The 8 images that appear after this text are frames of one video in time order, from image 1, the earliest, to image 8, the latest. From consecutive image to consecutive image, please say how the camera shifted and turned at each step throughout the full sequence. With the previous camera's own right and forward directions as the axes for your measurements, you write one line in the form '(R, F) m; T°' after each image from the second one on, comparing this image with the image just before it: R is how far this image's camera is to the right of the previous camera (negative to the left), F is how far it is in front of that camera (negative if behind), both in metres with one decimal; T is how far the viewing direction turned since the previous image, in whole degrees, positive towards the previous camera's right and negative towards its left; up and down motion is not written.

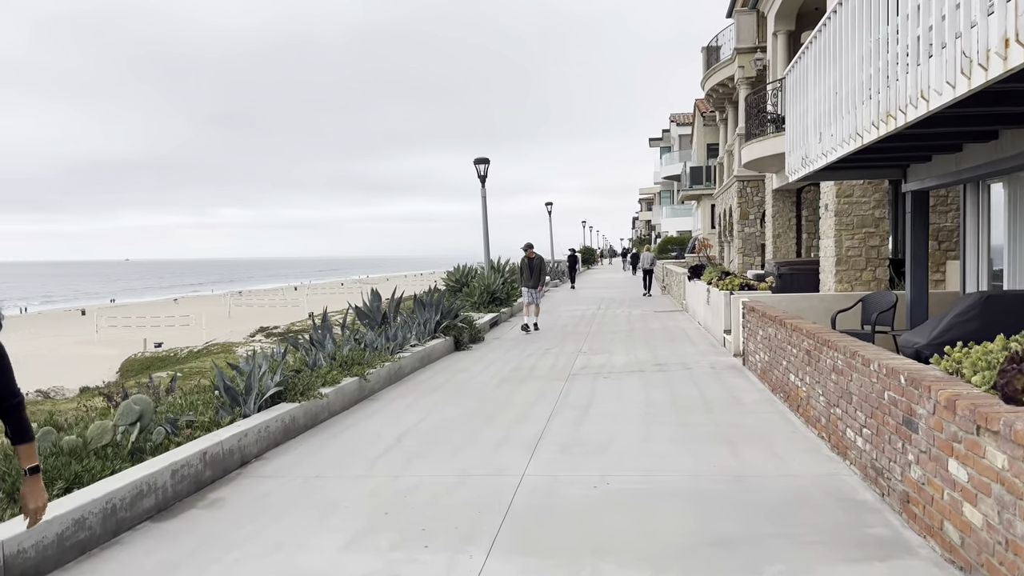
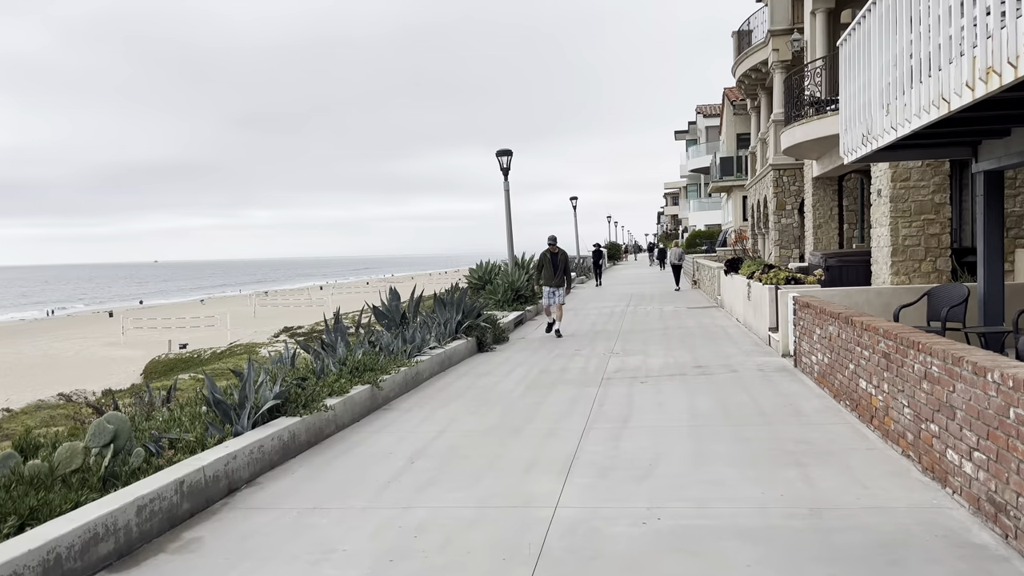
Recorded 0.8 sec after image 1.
(0.0, +0.8) m; -2°
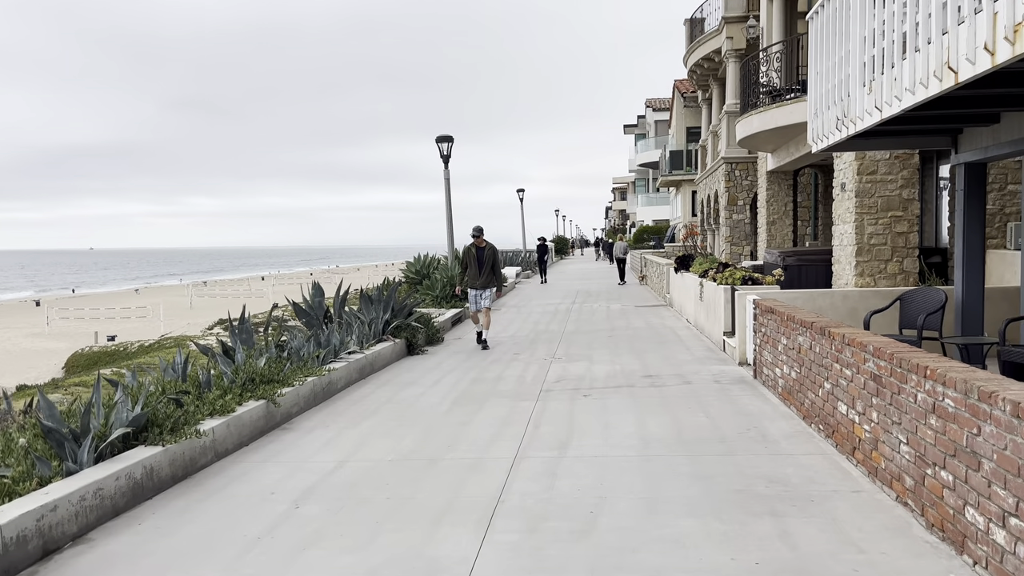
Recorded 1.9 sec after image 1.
(+0.2, +1.1) m; +4°
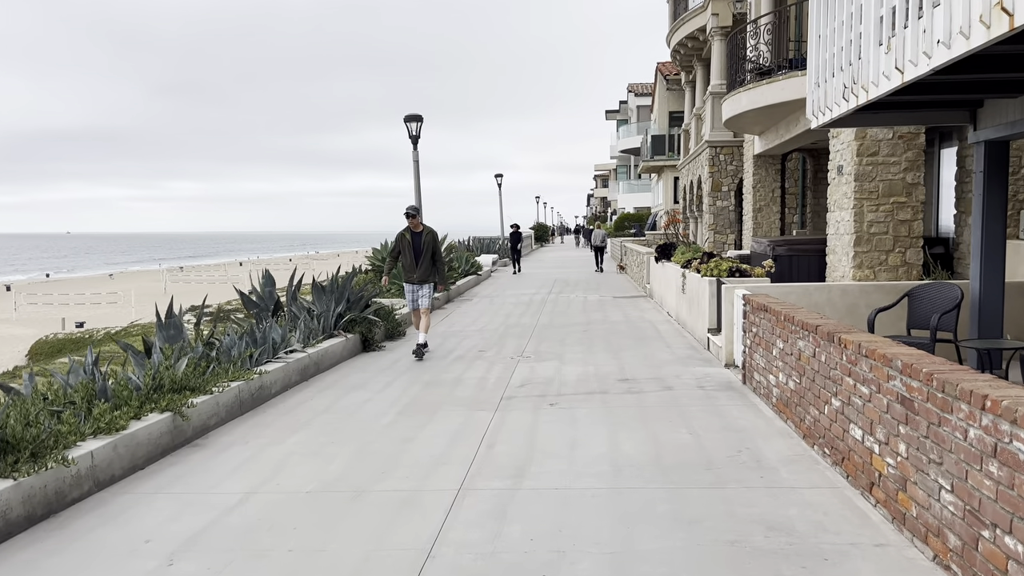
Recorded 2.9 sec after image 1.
(+0.2, +0.9) m; +1°
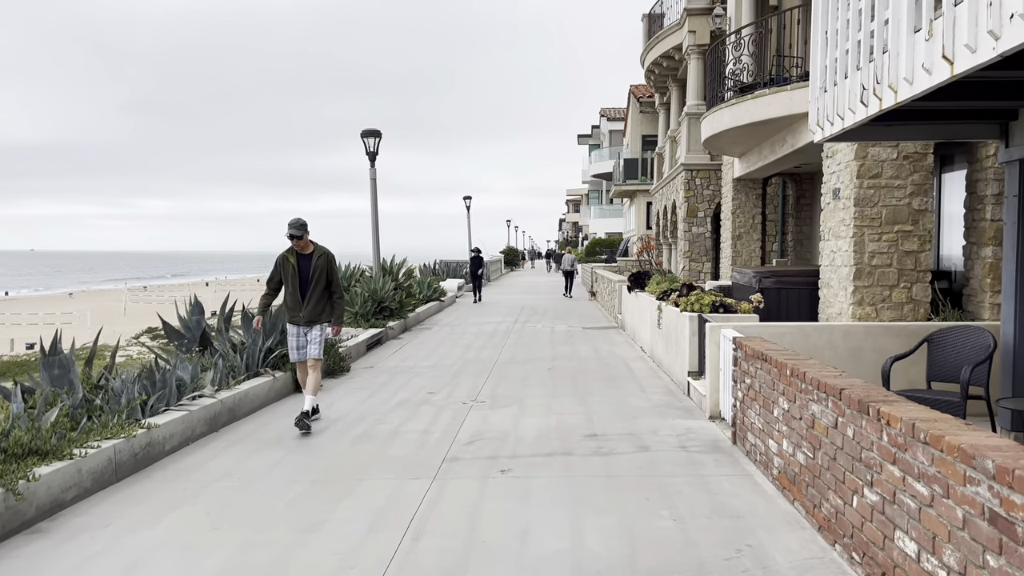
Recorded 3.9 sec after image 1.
(+0.2, +1.1) m; +2°
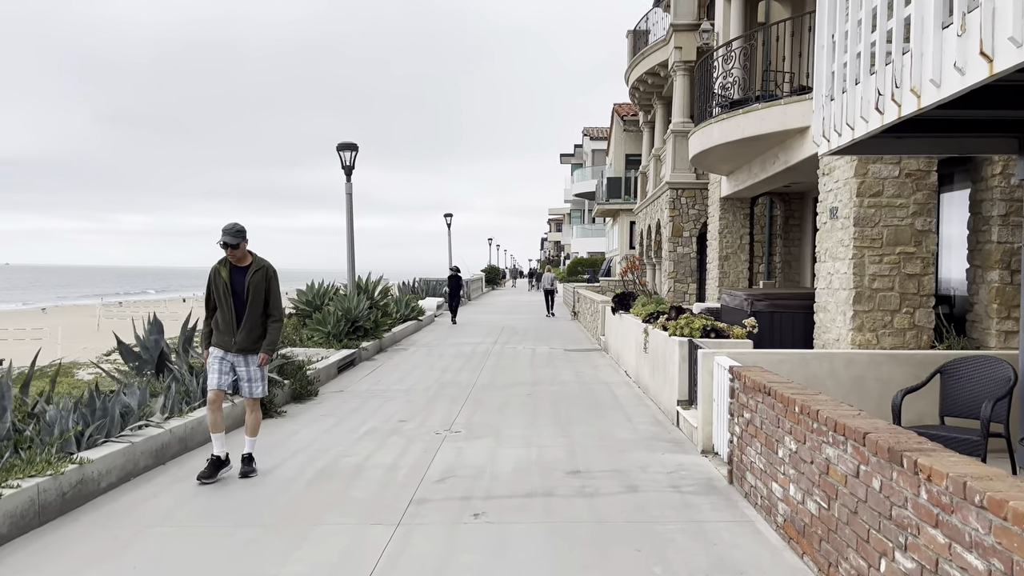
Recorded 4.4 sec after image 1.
(0.0, +0.5) m; +1°
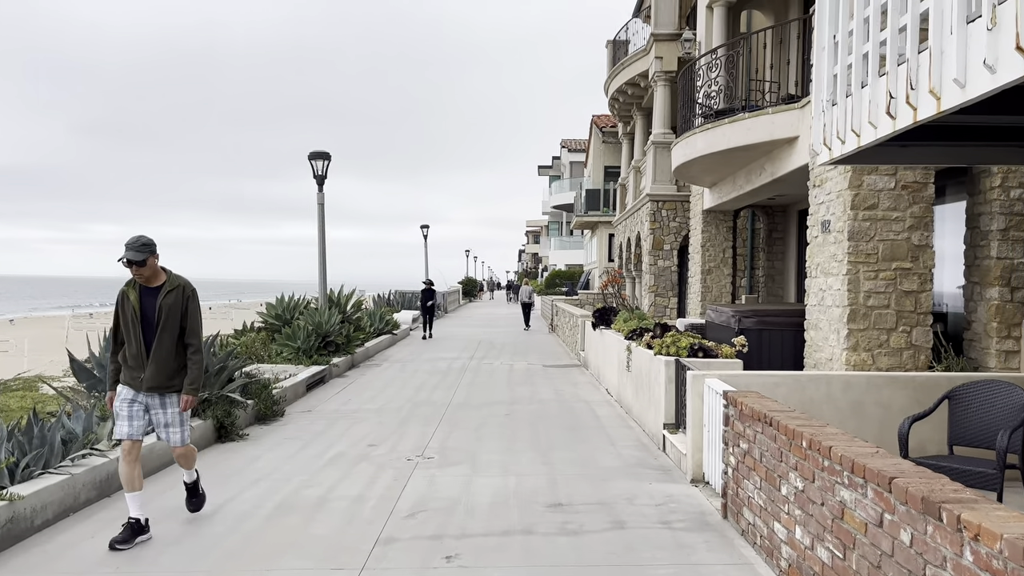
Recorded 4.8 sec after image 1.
(0.0, +0.4) m; +2°
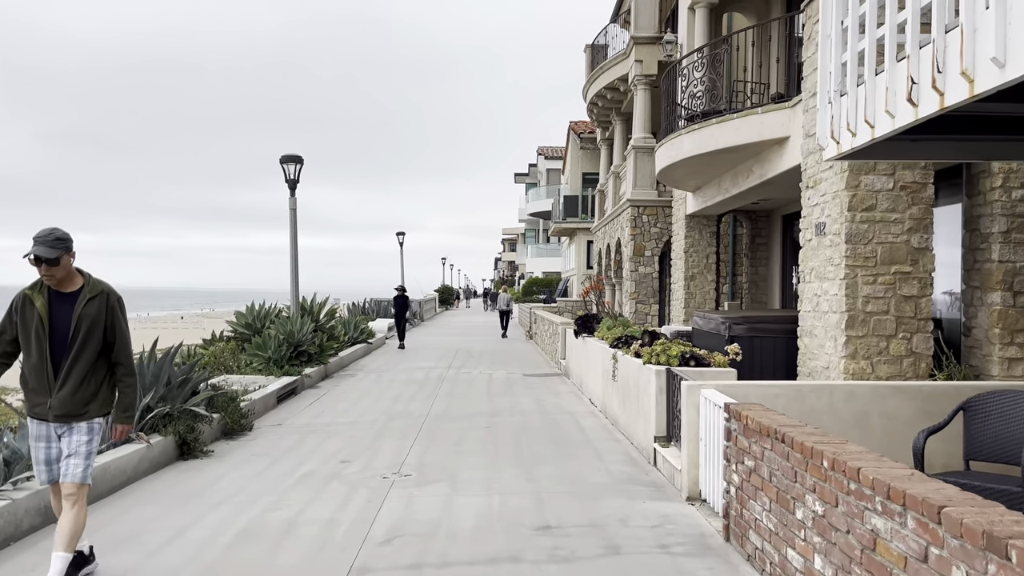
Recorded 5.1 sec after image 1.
(0.0, +0.4) m; +2°
